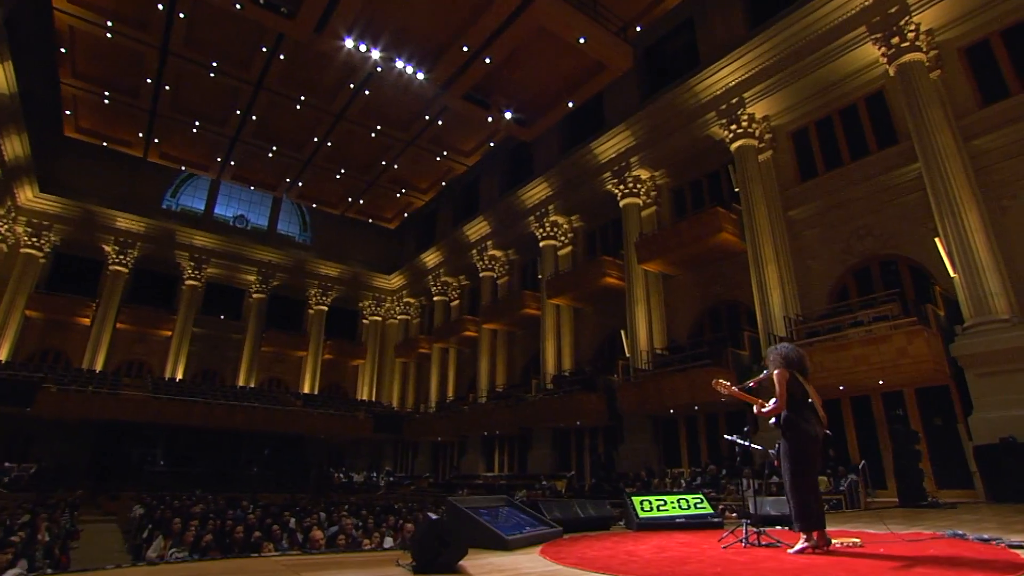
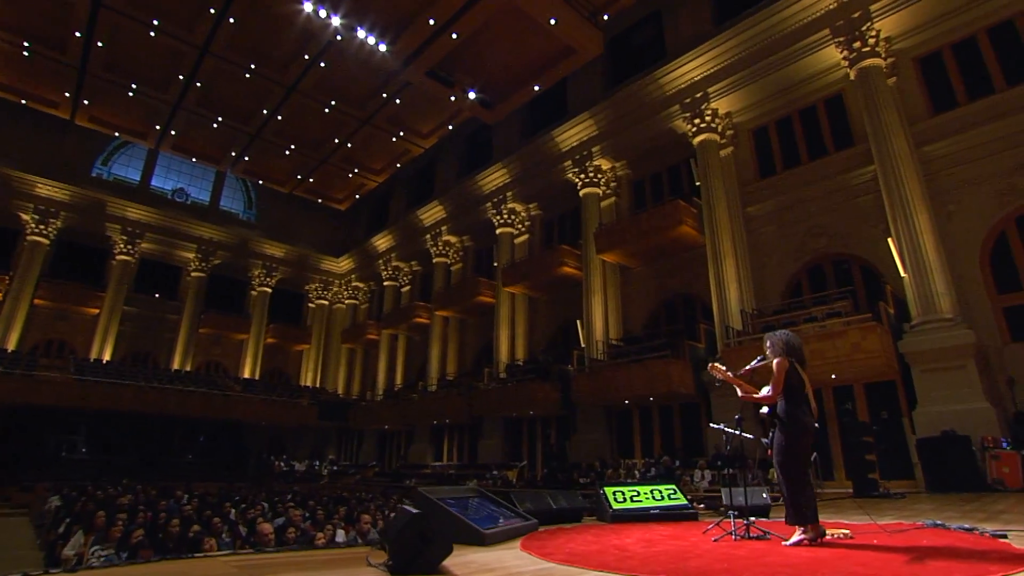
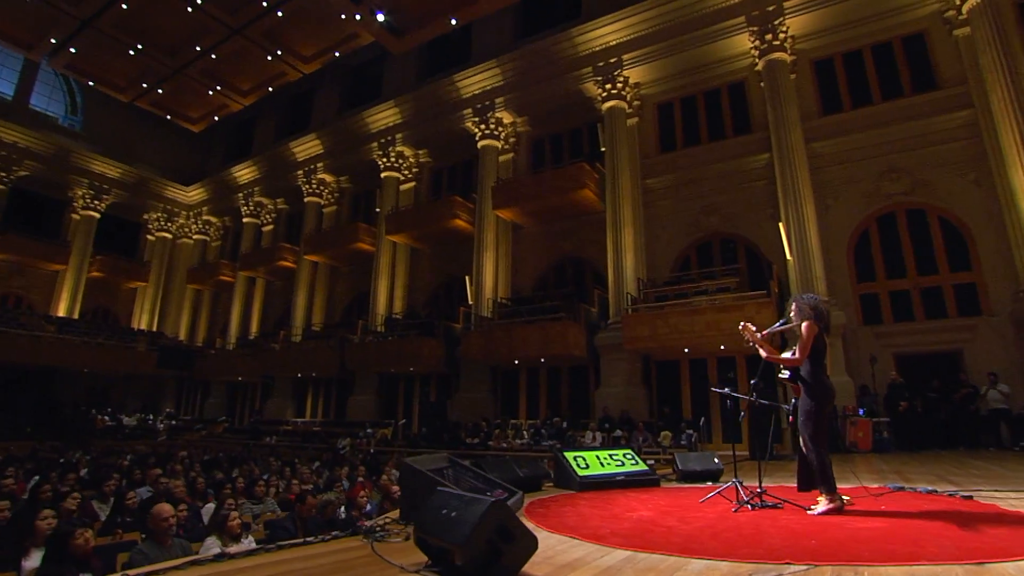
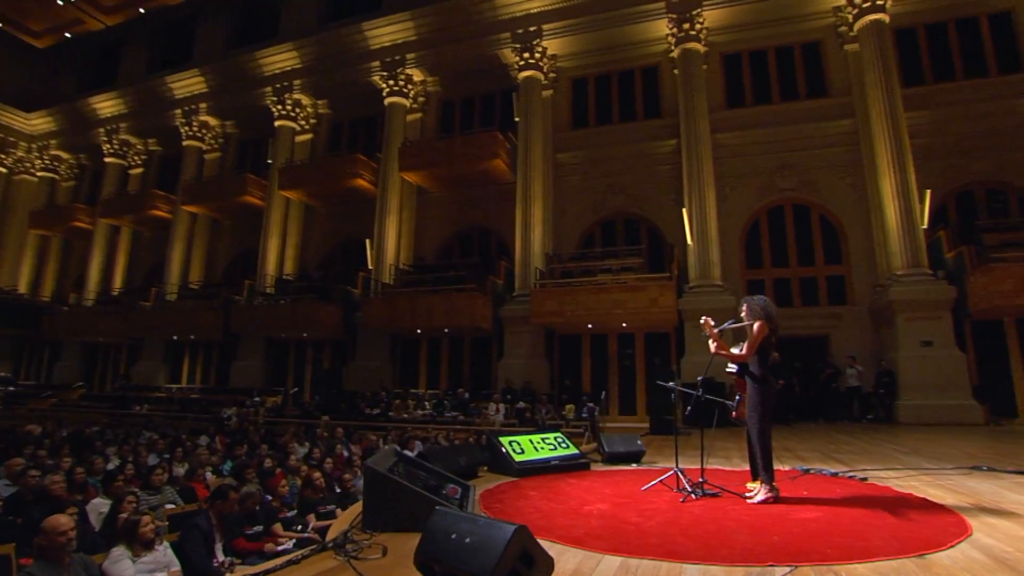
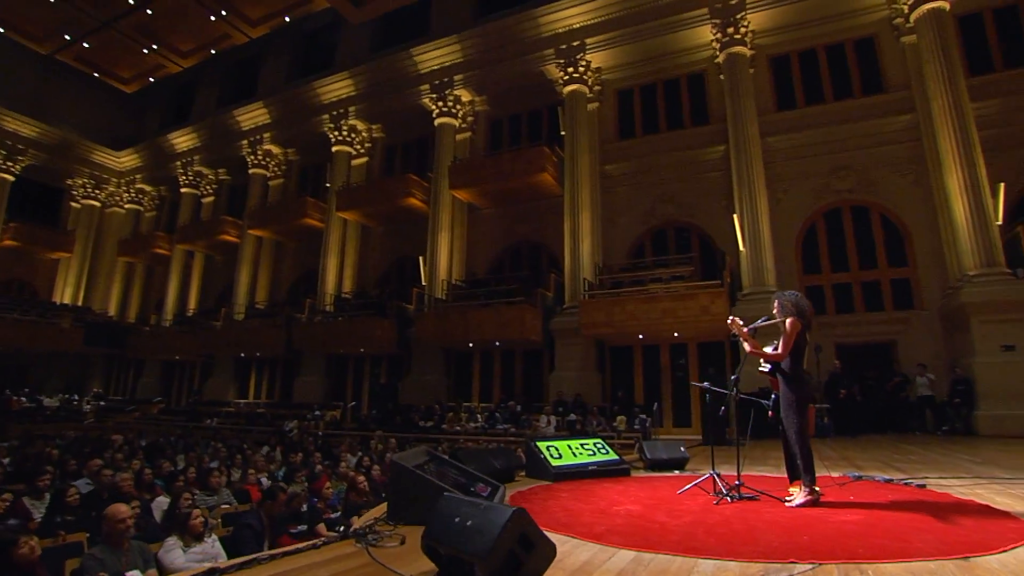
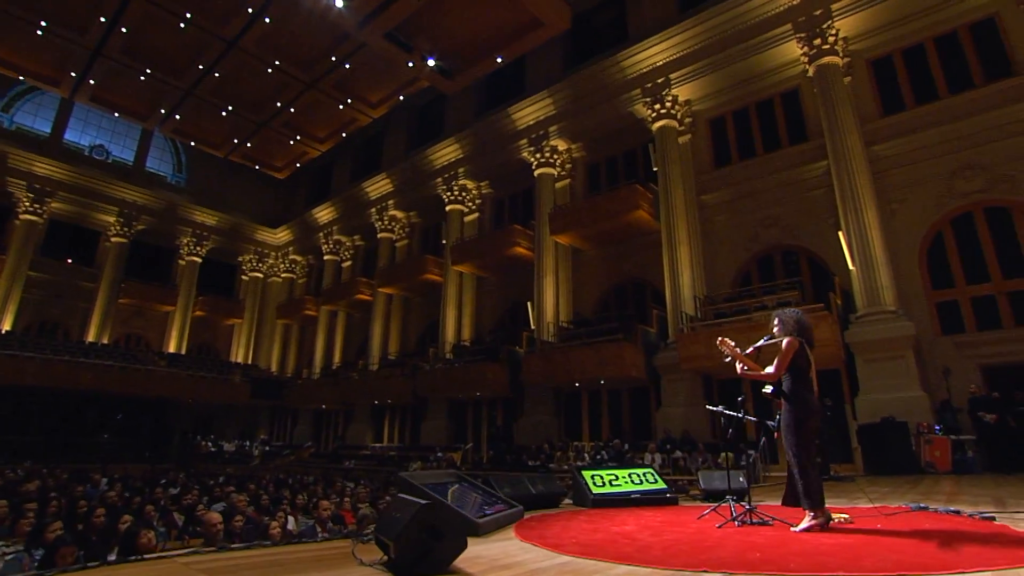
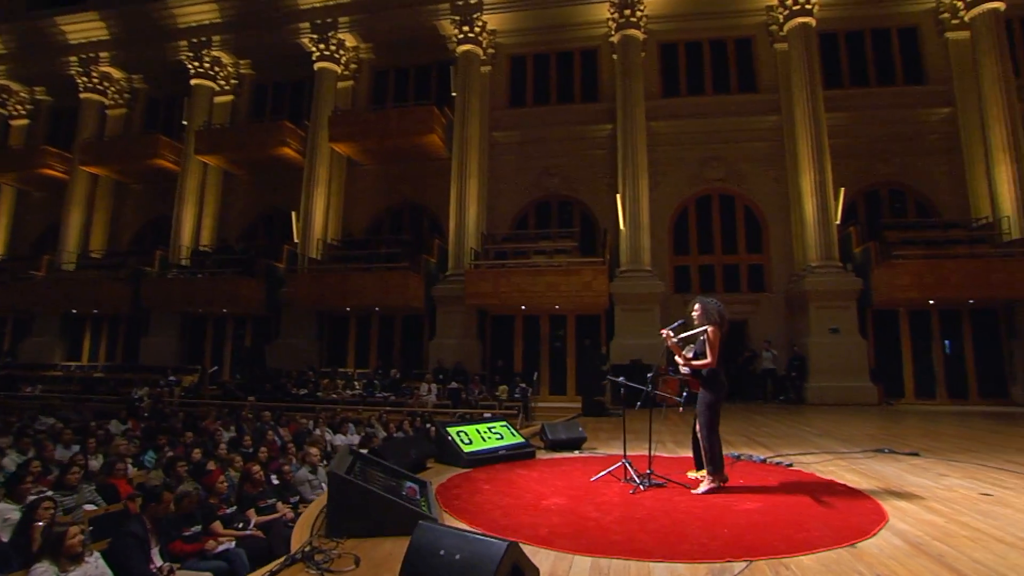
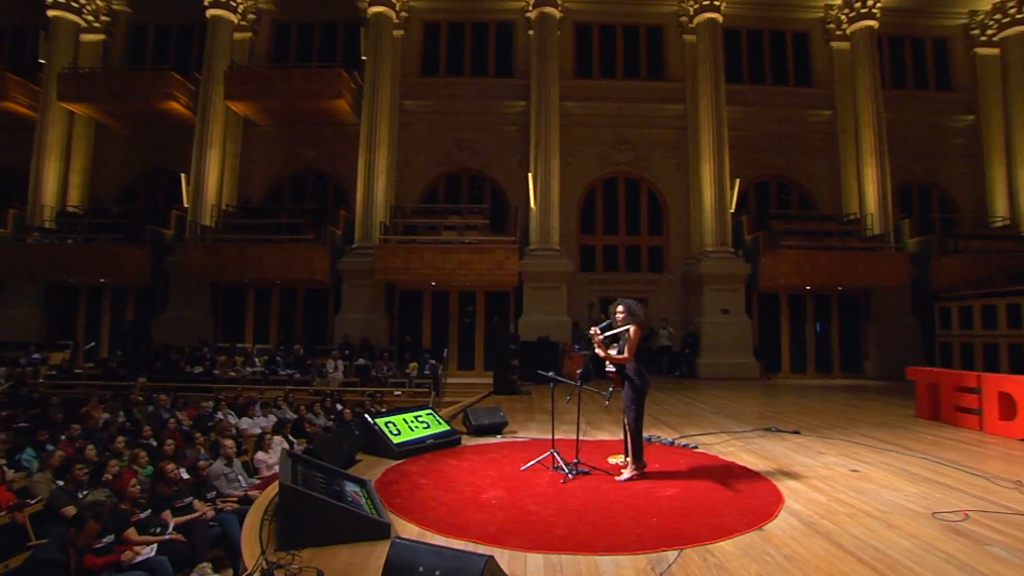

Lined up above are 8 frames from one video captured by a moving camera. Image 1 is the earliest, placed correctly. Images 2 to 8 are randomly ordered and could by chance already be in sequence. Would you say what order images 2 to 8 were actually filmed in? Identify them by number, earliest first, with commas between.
2, 6, 3, 5, 4, 7, 8
